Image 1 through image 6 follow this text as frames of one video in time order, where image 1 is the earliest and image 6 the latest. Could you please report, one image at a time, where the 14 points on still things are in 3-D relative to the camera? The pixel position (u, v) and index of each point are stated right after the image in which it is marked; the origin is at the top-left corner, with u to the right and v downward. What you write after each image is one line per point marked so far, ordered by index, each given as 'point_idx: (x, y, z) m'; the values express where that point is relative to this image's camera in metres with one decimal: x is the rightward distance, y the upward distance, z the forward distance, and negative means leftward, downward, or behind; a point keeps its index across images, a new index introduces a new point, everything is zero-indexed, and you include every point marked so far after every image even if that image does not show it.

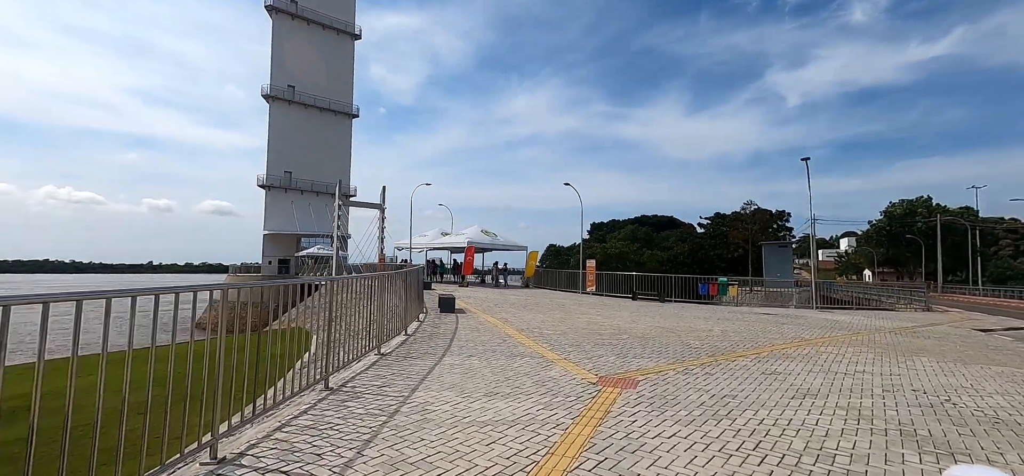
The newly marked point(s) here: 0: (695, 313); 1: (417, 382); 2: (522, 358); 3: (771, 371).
0: (+5.9, -2.5, +15.5) m
1: (-1.3, -1.9, +6.3) m
2: (+0.2, -2.0, +7.9) m
3: (+3.9, -2.0, +7.1) m
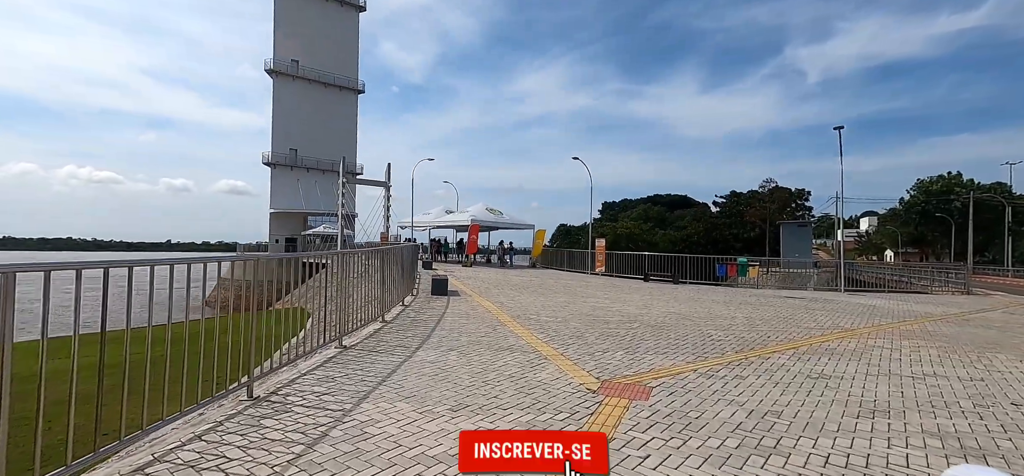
0: (+5.9, -1.8, +14.0) m
1: (-1.5, -1.6, +5.0) m
2: (0.0, -1.6, +6.6) m
3: (+3.7, -1.6, +5.7) m
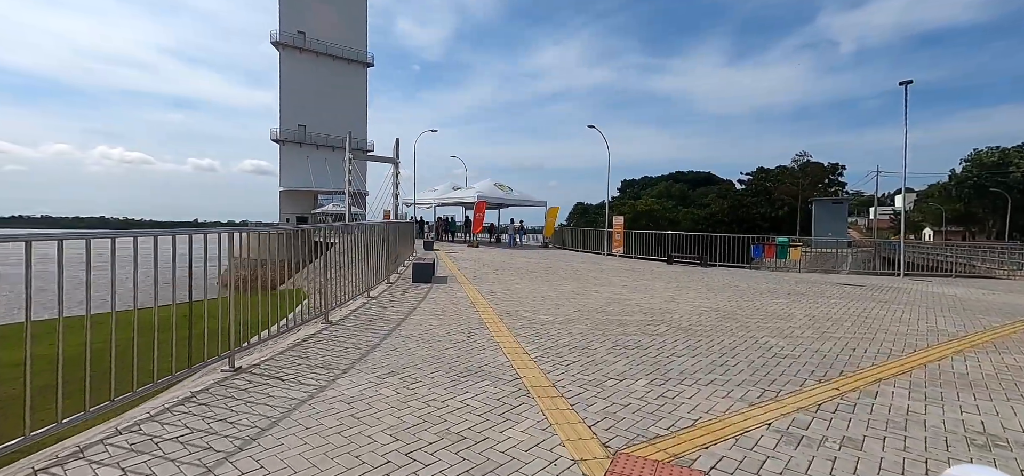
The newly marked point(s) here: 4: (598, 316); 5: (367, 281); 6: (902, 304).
0: (+5.9, -1.2, +11.6) m
1: (-1.8, -1.4, +2.9) m
2: (-0.3, -1.3, +4.4) m
3: (+3.3, -1.4, +3.4) m
4: (+1.3, -1.2, +7.3) m
5: (-3.2, -0.9, +10.5) m
6: (+7.7, -1.3, +9.3) m
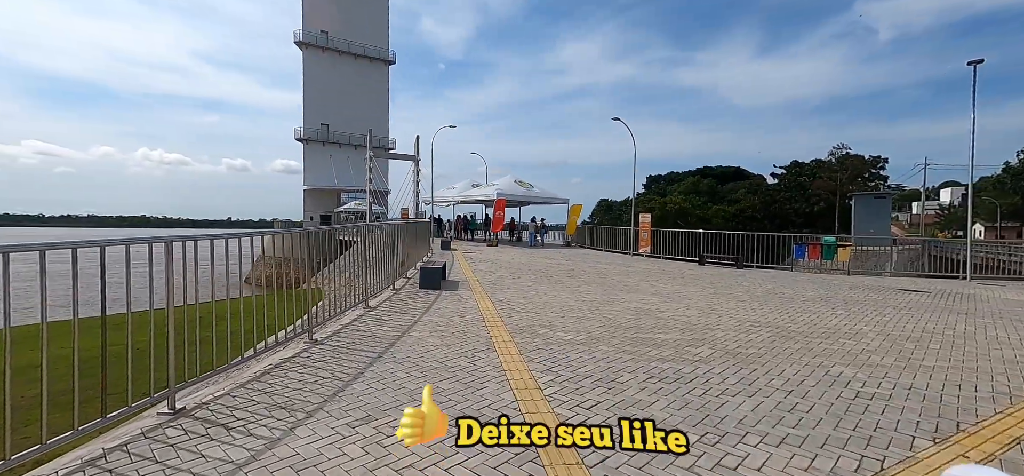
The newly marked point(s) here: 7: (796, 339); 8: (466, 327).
0: (+6.3, -1.2, +10.3) m
1: (-1.9, -1.5, +2.0) m
2: (-0.3, -1.4, +3.4) m
3: (+3.3, -1.5, +2.2) m
4: (+1.5, -1.3, +6.2) m
5: (-2.9, -1.0, +9.7) m
6: (+8.0, -1.3, +7.9) m
7: (+3.7, -1.3, +6.2) m
8: (-0.6, -1.2, +6.6) m
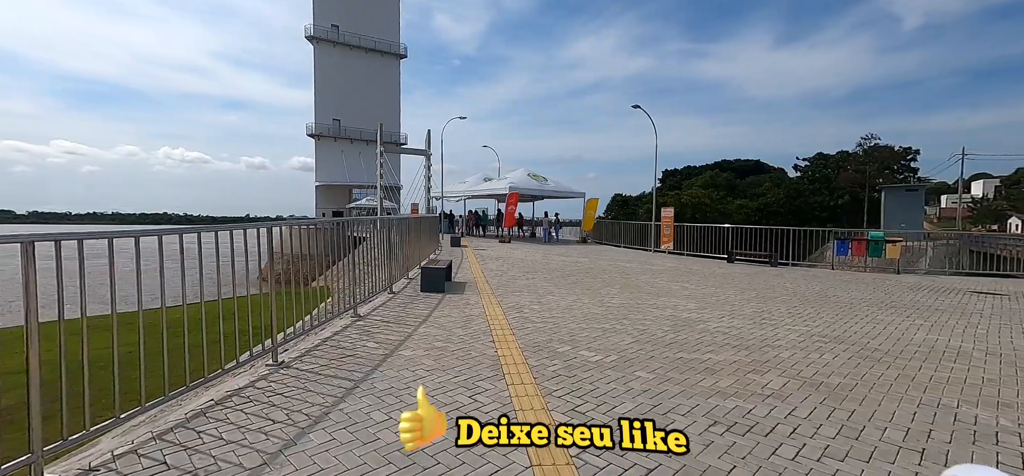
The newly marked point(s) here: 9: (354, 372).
0: (+6.6, -1.1, +9.0) m
1: (-1.9, -1.5, +0.9) m
2: (-0.2, -1.4, +2.2) m
3: (+3.4, -1.5, +0.9) m
4: (+1.6, -1.2, +5.0) m
5: (-2.6, -0.9, +8.6) m
6: (+8.1, -1.2, +6.5) m
7: (+3.9, -1.3, +4.9) m
8: (-0.5, -1.2, +5.5) m
9: (-1.5, -1.3, +4.5) m
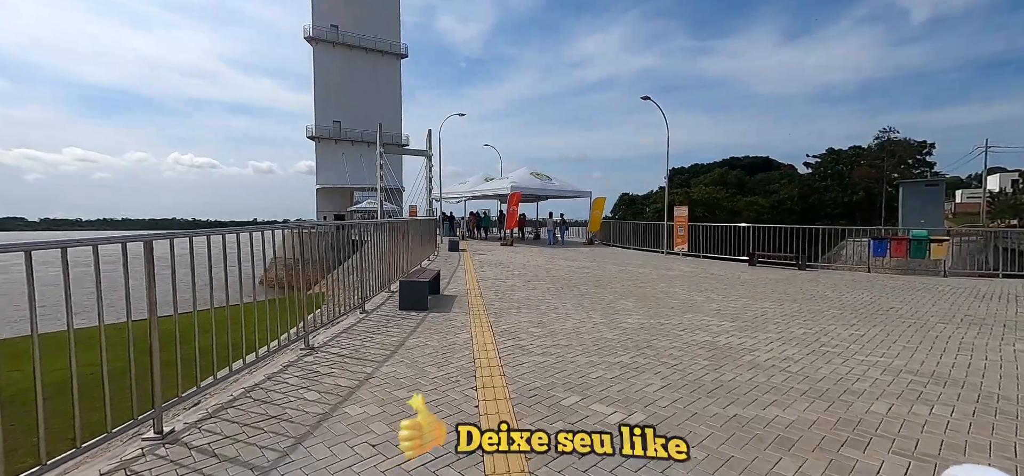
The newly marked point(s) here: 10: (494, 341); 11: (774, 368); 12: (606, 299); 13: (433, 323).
0: (+6.5, -1.1, +7.5) m
1: (-2.0, -1.6, -0.5) m
2: (-0.3, -1.5, +0.9) m
3: (+3.2, -1.5, -0.5) m
4: (+1.6, -1.3, +3.6) m
5: (-2.7, -1.1, +7.2) m
6: (+8.1, -1.2, +5.0) m
7: (+3.8, -1.3, +3.5) m
8: (-0.6, -1.3, +4.1) m
9: (-1.6, -1.4, +3.1) m
10: (-0.2, -1.2, +5.6) m
11: (+2.6, -1.2, +4.7) m
12: (+1.7, -1.1, +8.3) m
13: (-1.1, -1.2, +6.5) m
